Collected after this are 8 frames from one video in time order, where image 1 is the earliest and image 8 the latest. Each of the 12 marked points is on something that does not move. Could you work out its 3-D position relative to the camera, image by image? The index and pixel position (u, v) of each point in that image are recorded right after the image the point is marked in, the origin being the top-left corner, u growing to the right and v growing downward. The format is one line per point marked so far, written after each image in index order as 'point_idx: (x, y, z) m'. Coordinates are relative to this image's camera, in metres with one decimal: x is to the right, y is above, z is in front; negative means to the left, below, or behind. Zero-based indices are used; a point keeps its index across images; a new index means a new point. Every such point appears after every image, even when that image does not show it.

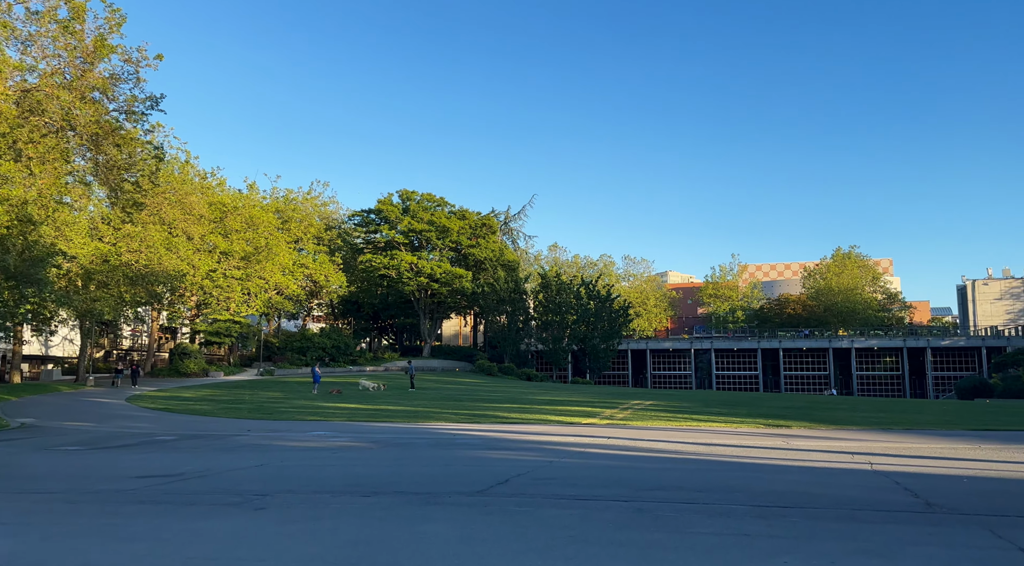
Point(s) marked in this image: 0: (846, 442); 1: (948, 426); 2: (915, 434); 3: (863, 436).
0: (+5.9, -2.8, +13.3) m
1: (+10.1, -3.3, +17.5) m
2: (+8.0, -3.1, +15.1) m
3: (+6.7, -3.0, +14.5) m
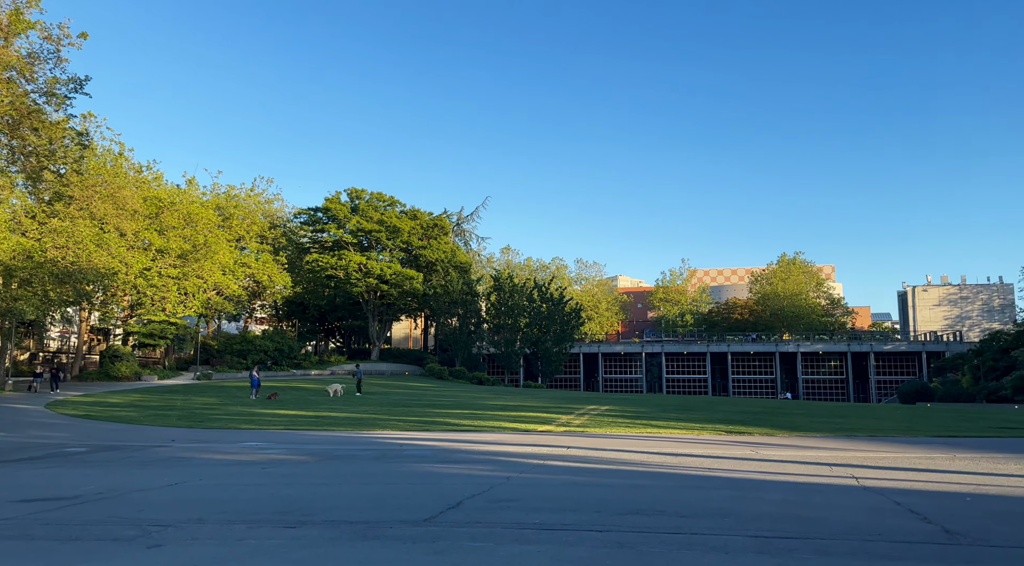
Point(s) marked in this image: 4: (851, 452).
0: (+5.1, -2.8, +12.6) m
1: (+9.0, -3.4, +17.1) m
2: (+7.1, -3.1, +14.5) m
3: (+5.8, -3.0, +13.8) m
4: (+5.5, -2.8, +12.2) m
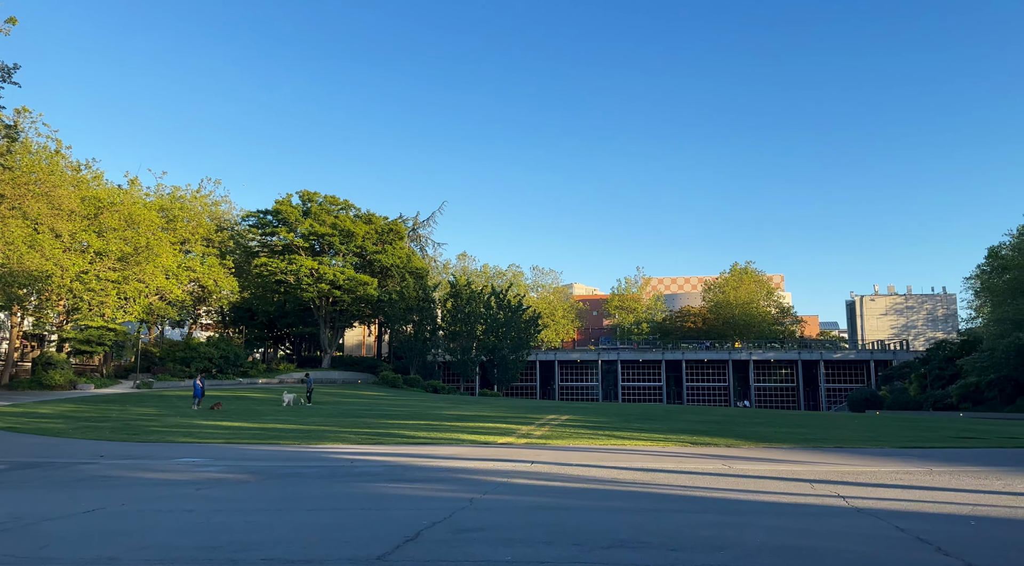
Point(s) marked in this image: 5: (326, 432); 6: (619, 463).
0: (+4.4, -2.9, +12.0) m
1: (+8.1, -3.6, +16.8) m
2: (+6.3, -3.2, +14.1) m
3: (+5.1, -3.1, +13.3) m
4: (+4.9, -2.9, +11.7) m
5: (-4.6, -3.6, +18.5) m
6: (+1.7, -2.9, +12.1) m
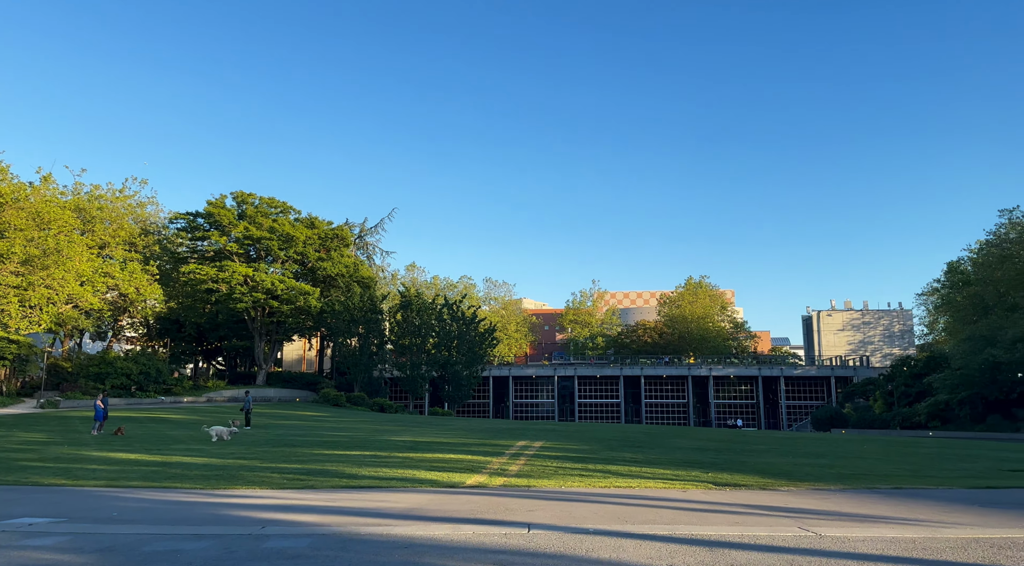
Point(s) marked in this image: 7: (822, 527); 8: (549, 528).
0: (+4.3, -2.8, +8.6) m
1: (+7.6, -3.6, +13.6) m
2: (+6.0, -3.1, +10.8) m
3: (+4.9, -3.0, +10.0) m
4: (+4.8, -2.7, +8.4) m
5: (-5.1, -3.6, +14.4) m
6: (+1.5, -2.7, +8.5) m
7: (+3.4, -2.7, +8.3) m
8: (+0.4, -2.7, +8.3) m
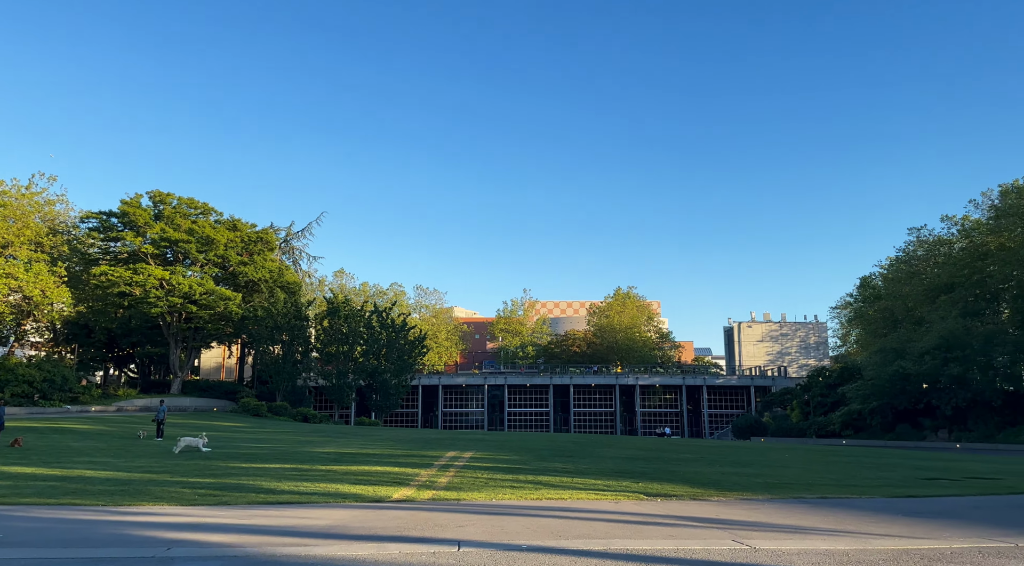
0: (+3.5, -2.9, +8.6) m
1: (+6.3, -3.8, +13.9) m
2: (+5.0, -3.3, +11.0) m
3: (+4.0, -3.1, +10.0) m
4: (+4.0, -2.9, +8.4) m
5: (-6.4, -3.6, +13.5) m
6: (+0.8, -2.8, +8.2) m
7: (+2.7, -2.8, +8.3) m
8: (-0.3, -2.7, +7.9) m
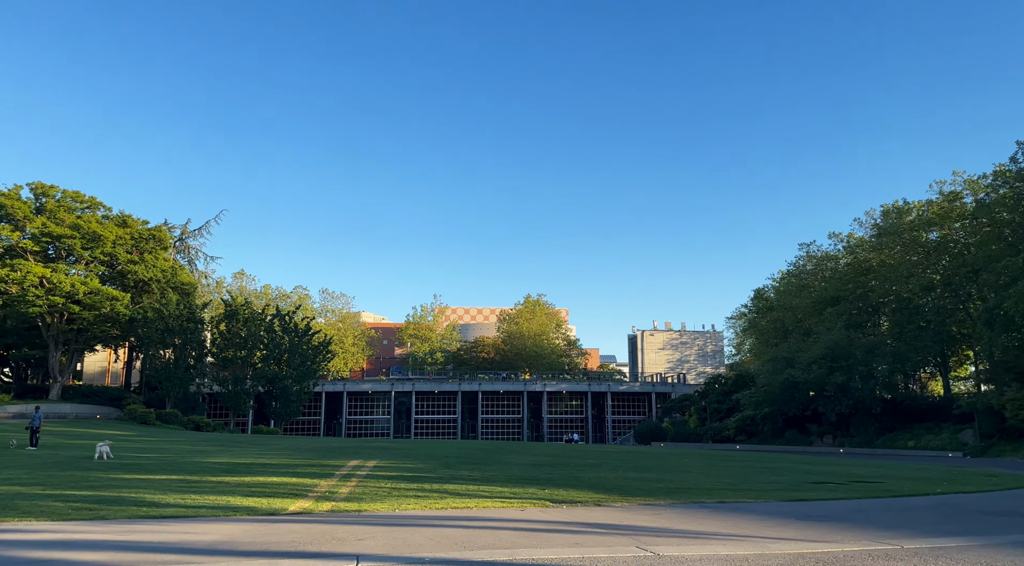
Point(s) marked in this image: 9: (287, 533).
0: (+2.4, -3.0, +8.7) m
1: (+4.5, -4.0, +14.3) m
2: (+3.6, -3.5, +11.2) m
3: (+2.7, -3.2, +10.2) m
4: (+2.9, -3.0, +8.6) m
5: (-8.1, -3.5, +12.4) m
6: (-0.3, -2.8, +8.0) m
7: (+1.6, -2.9, +8.3) m
8: (-1.3, -2.8, +7.6) m
9: (-2.7, -3.0, +9.2) m
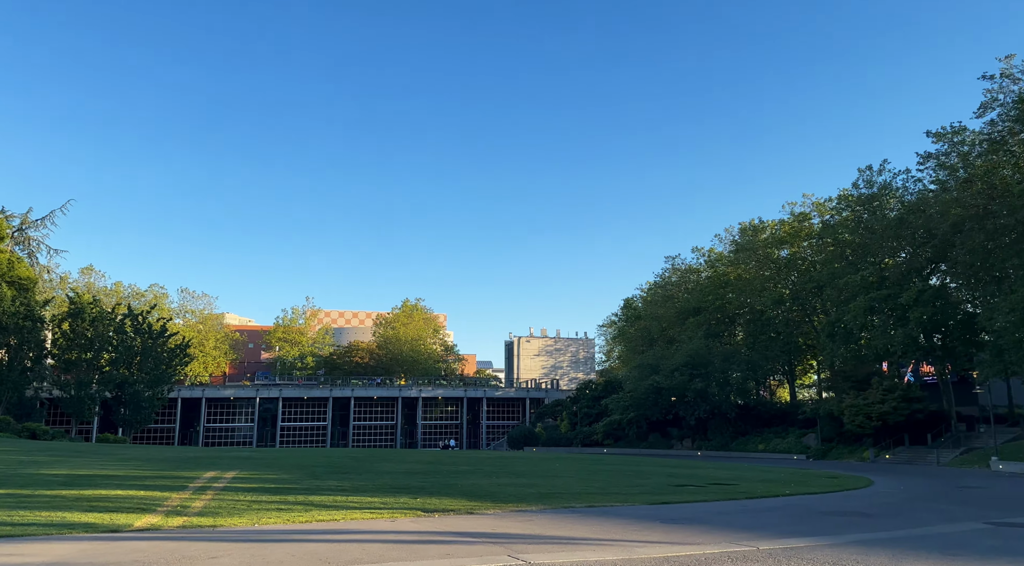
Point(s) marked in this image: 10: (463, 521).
0: (+0.9, -3.1, +8.8) m
1: (+2.1, -4.2, +14.6) m
2: (+1.7, -3.6, +11.4) m
3: (+1.0, -3.4, +10.3) m
4: (+1.4, -3.1, +8.7) m
5: (-10.0, -3.4, +10.8) m
6: (-1.6, -2.8, +7.7) m
7: (+0.2, -2.9, +8.2) m
8: (-2.6, -2.7, +7.1) m
9: (-4.2, -3.0, +8.4) m
10: (-0.7, -3.5, +11.2) m
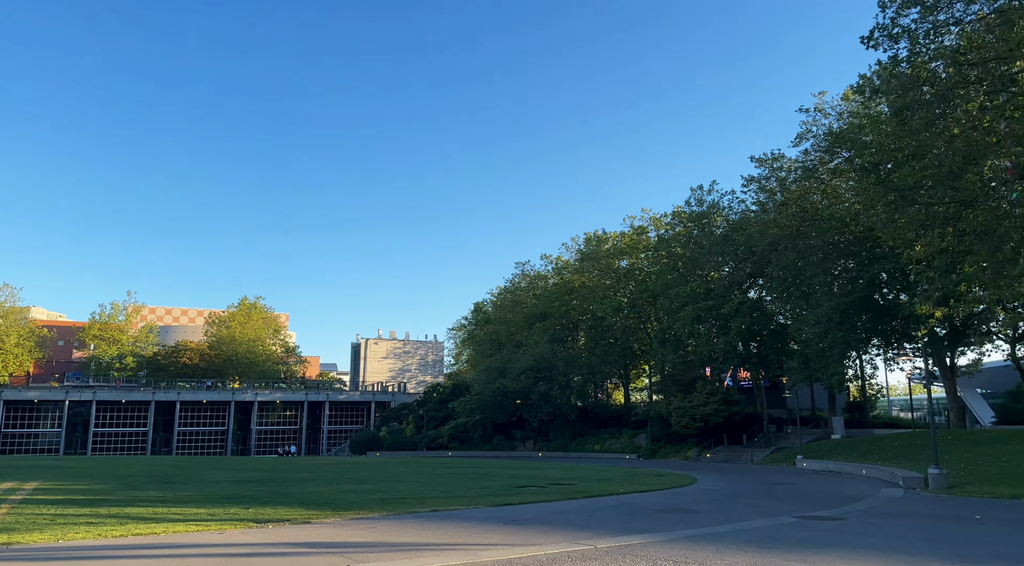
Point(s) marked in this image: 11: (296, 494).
0: (-0.9, -3.1, +8.7) m
1: (-0.9, -4.2, +14.6) m
2: (-0.7, -3.6, +11.4) m
3: (-1.2, -3.4, +10.1) m
4: (-0.4, -3.1, +8.7) m
5: (-12.0, -3.1, +8.5) m
6: (-3.1, -2.8, +7.1) m
7: (-1.5, -2.9, +8.0) m
8: (-4.0, -2.7, +6.3) m
9: (-5.9, -2.9, +7.3) m
10: (-3.0, -3.5, +10.7) m
11: (-4.4, -4.4, +15.8) m
